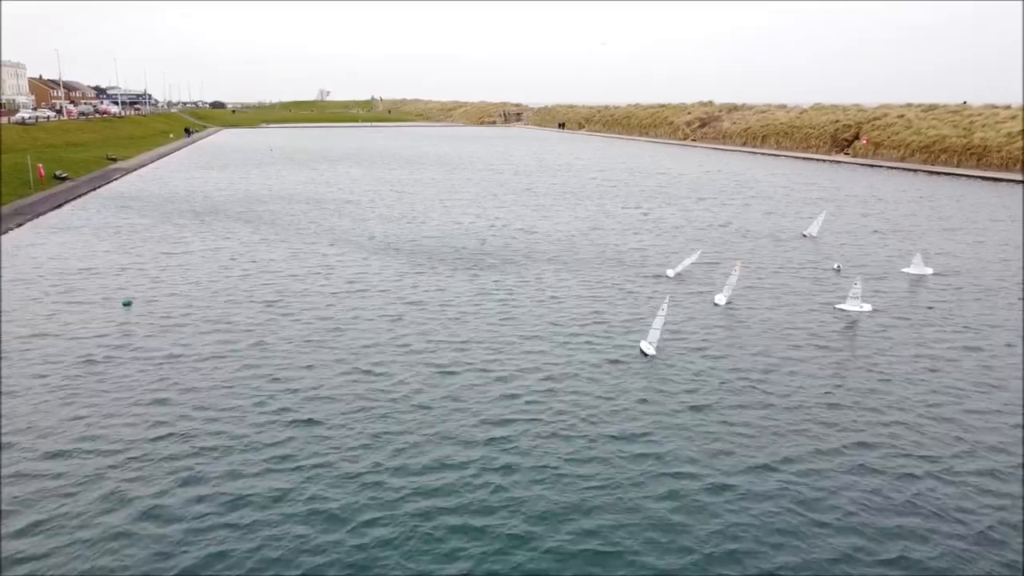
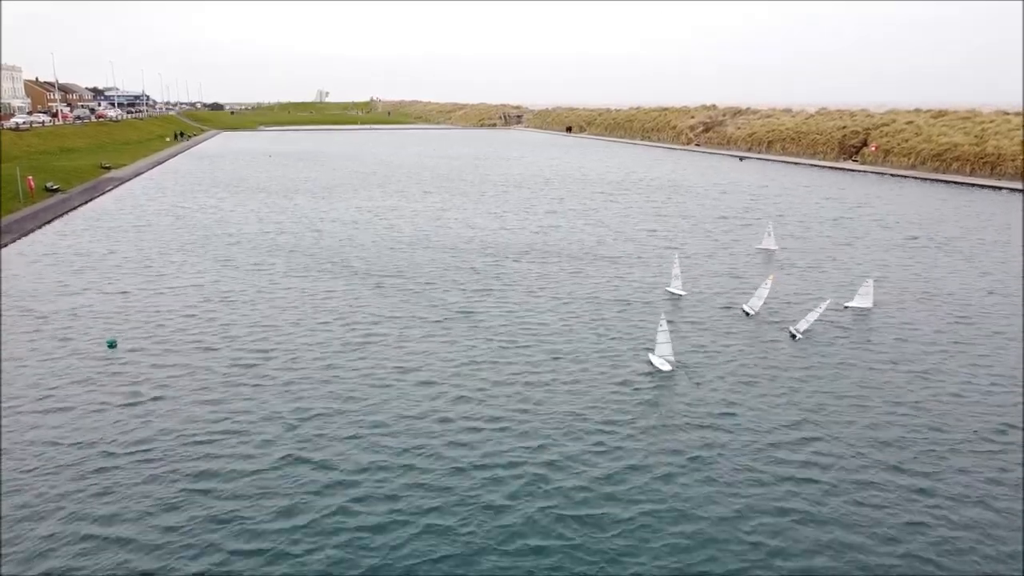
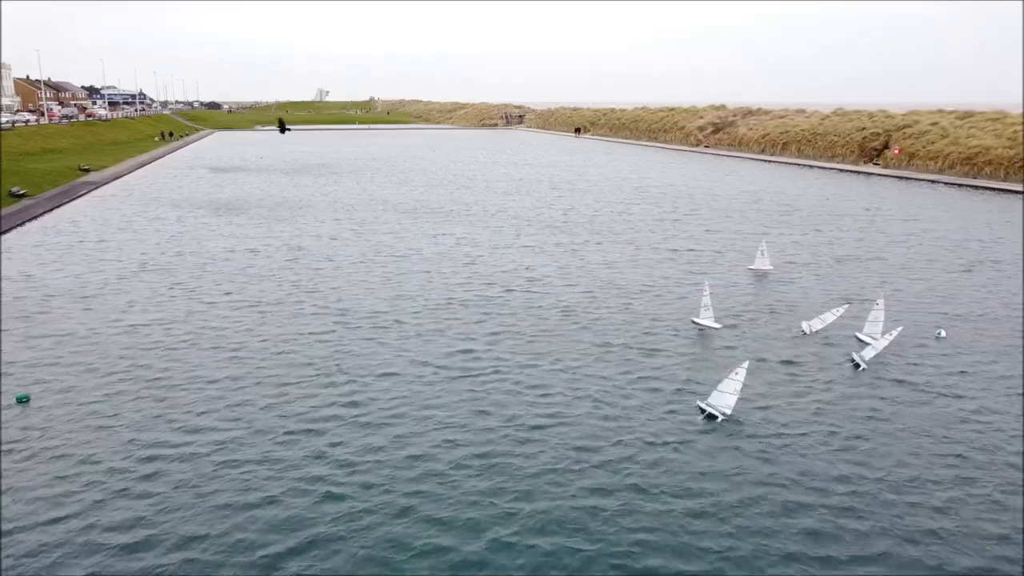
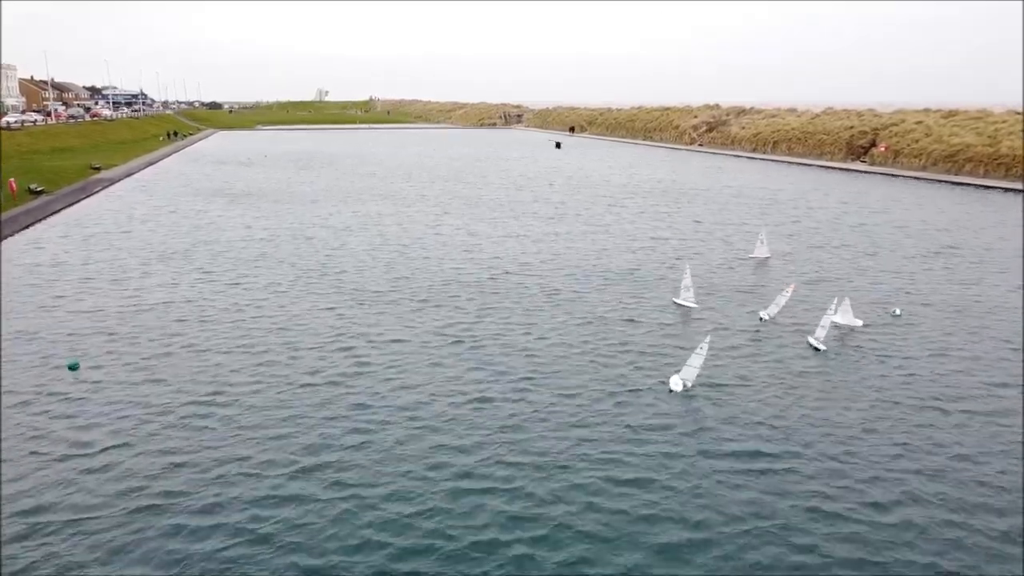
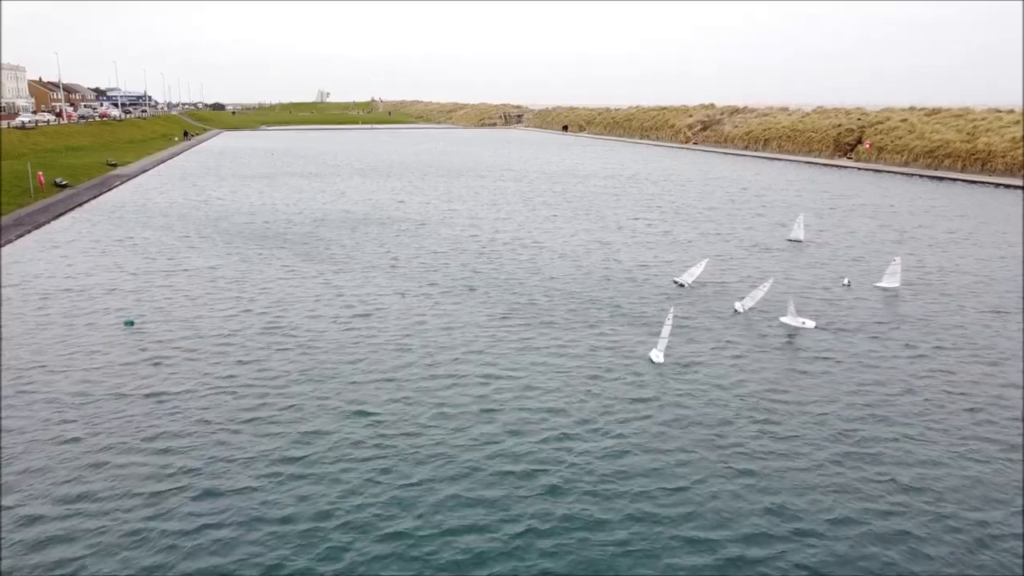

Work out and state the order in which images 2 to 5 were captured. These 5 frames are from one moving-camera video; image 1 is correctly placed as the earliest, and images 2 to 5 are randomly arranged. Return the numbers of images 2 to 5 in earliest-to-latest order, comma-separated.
5, 2, 4, 3
